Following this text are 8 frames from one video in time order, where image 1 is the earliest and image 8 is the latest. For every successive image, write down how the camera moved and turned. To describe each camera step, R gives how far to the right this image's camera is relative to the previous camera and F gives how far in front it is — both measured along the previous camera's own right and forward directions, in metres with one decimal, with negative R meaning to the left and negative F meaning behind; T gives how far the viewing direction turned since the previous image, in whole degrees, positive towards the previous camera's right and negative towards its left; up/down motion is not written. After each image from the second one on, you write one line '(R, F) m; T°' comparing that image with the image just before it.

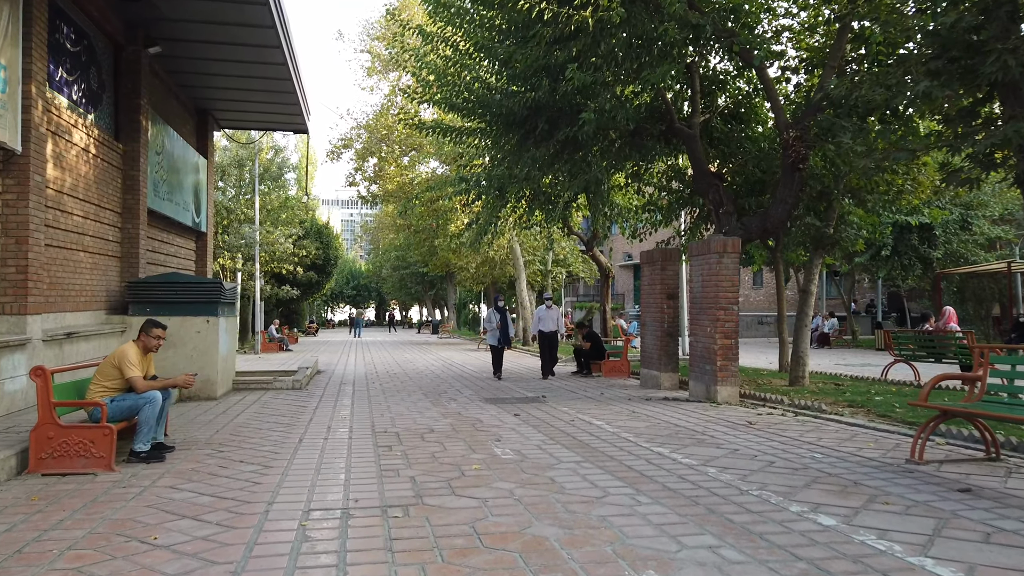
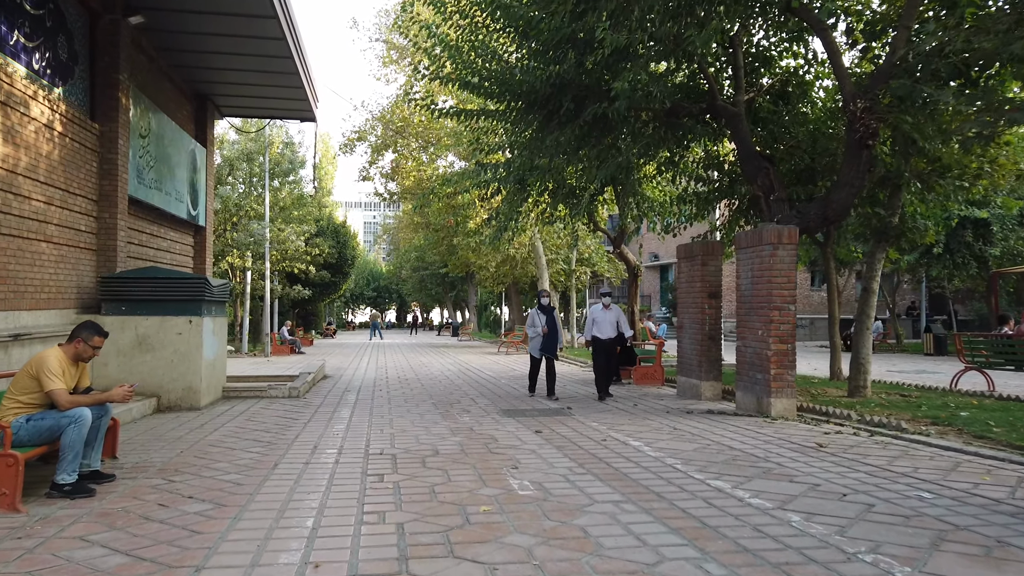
(0.0, +1.4) m; -2°
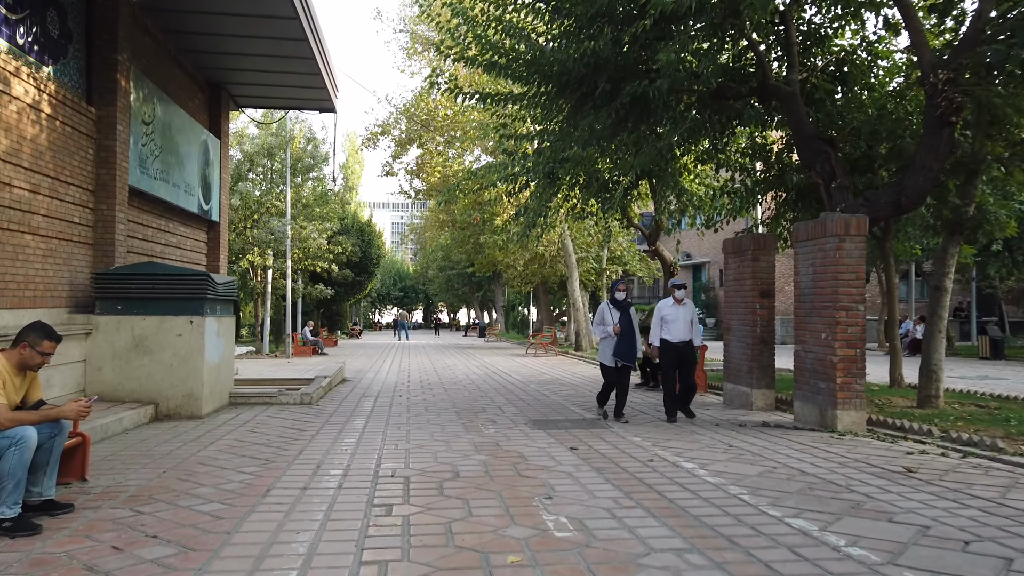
(0.0, +1.0) m; -2°
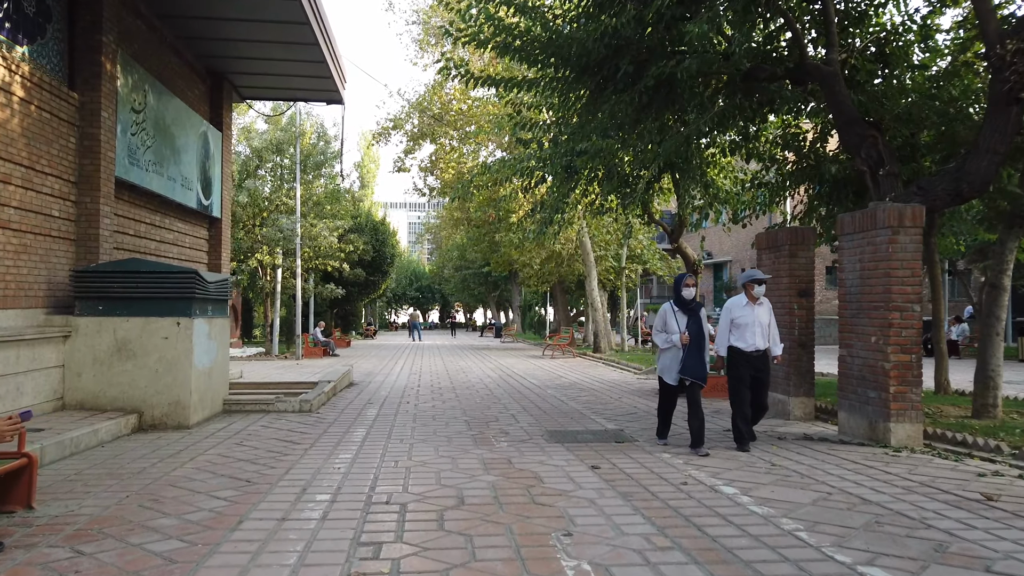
(0.0, +0.8) m; -1°
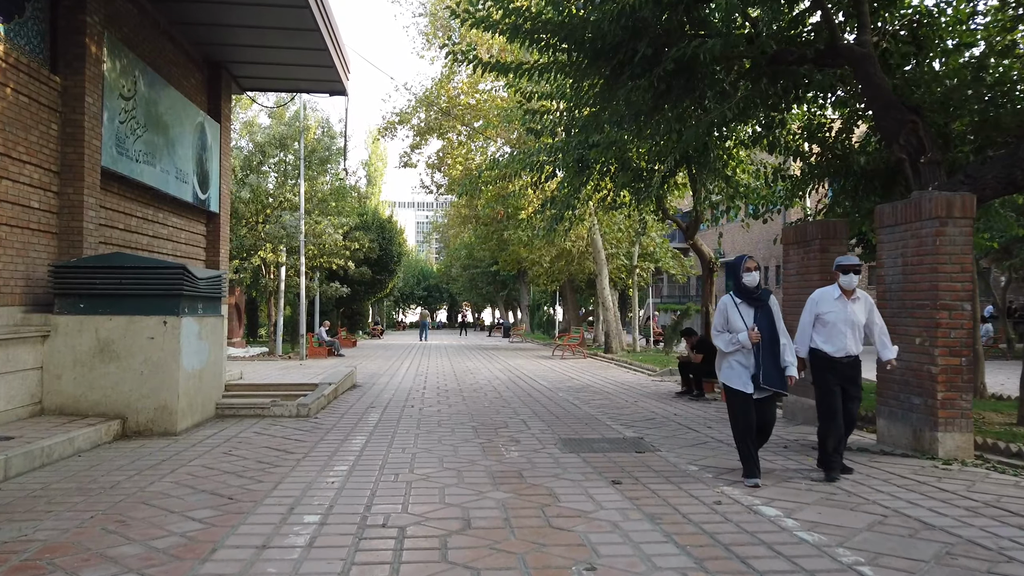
(0.0, +0.6) m; -1°
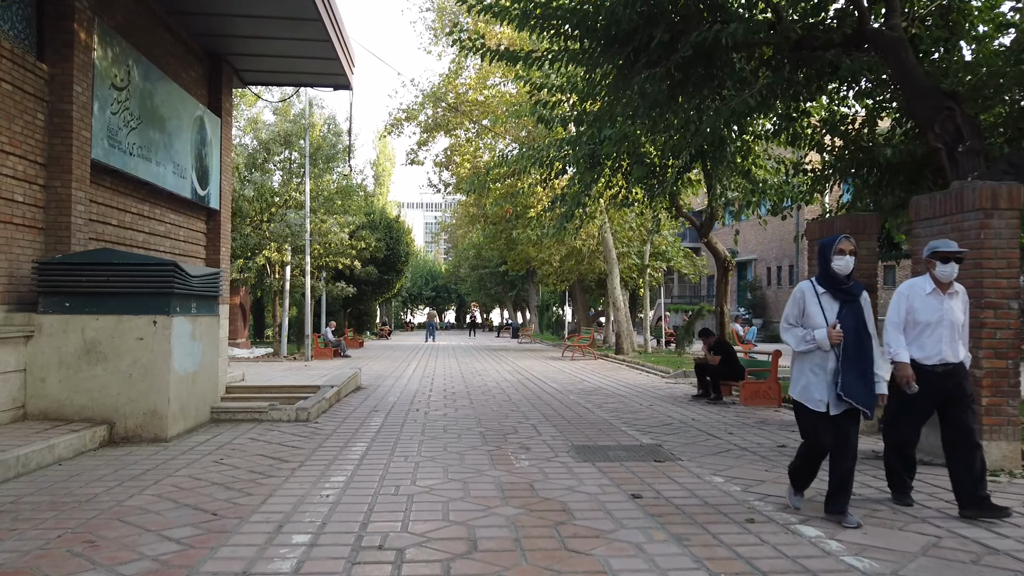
(0.0, +0.5) m; -1°
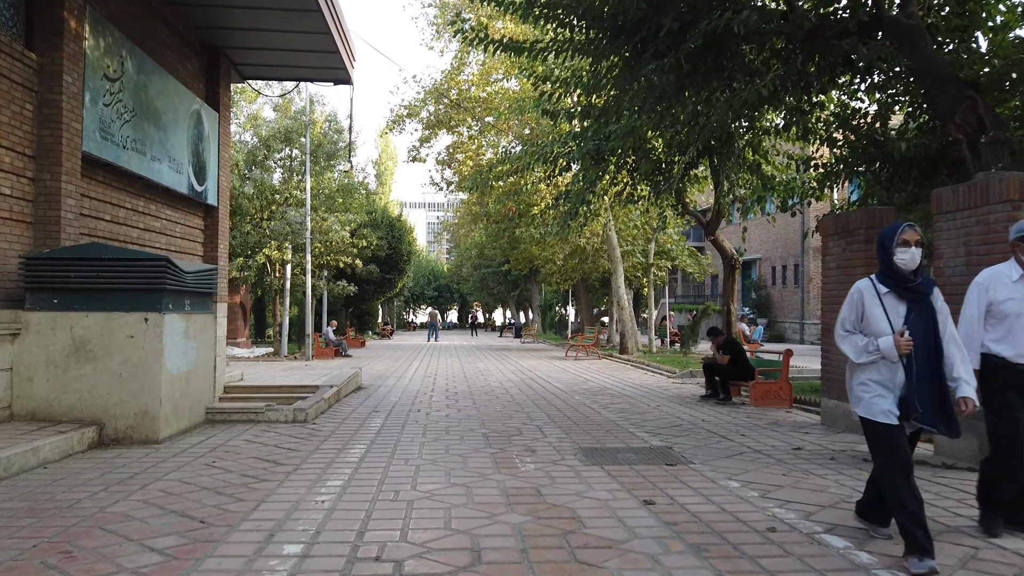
(0.0, +0.3) m; 0°
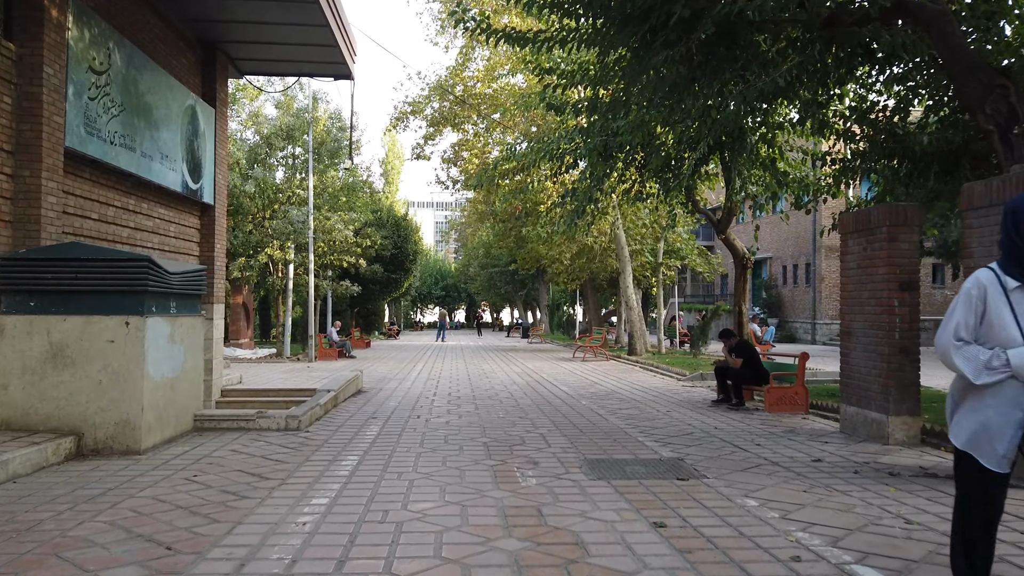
(+0.1, +0.4) m; -1°
